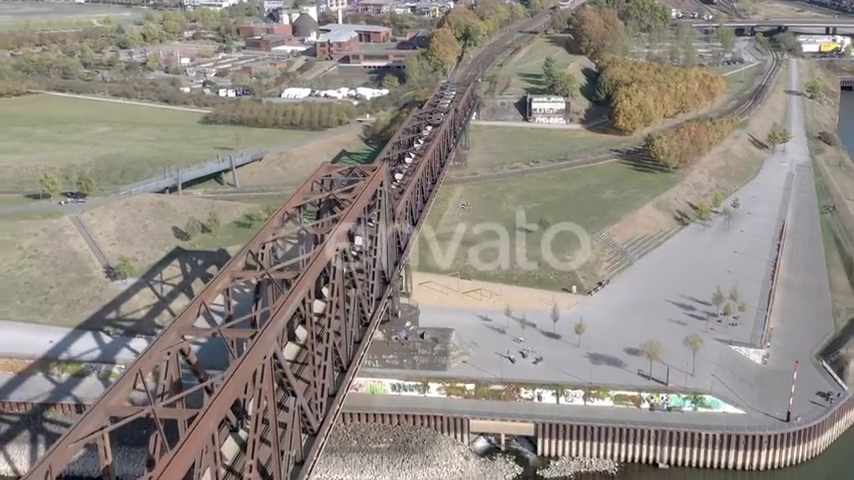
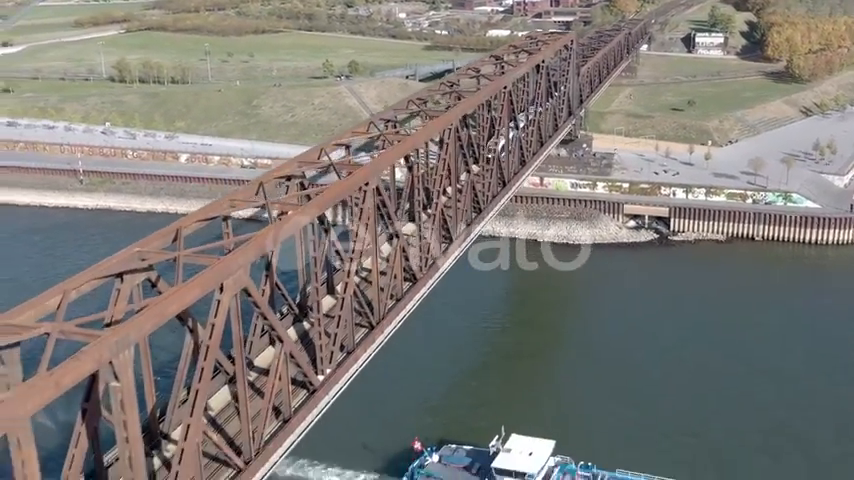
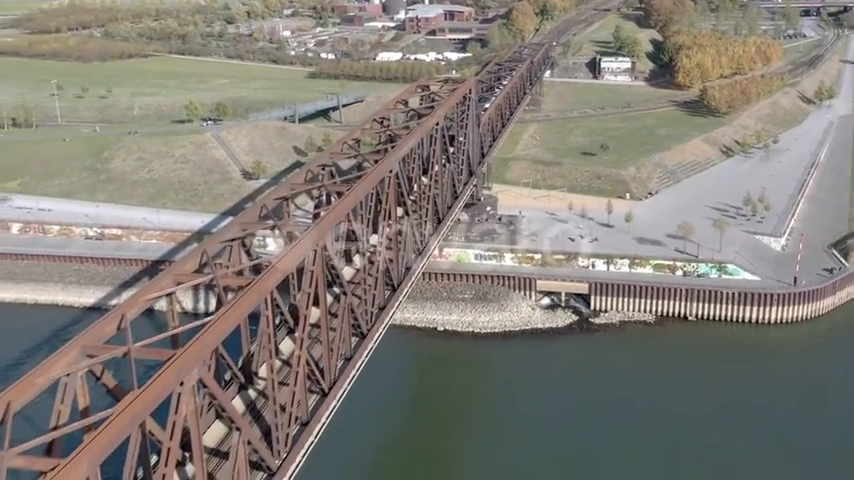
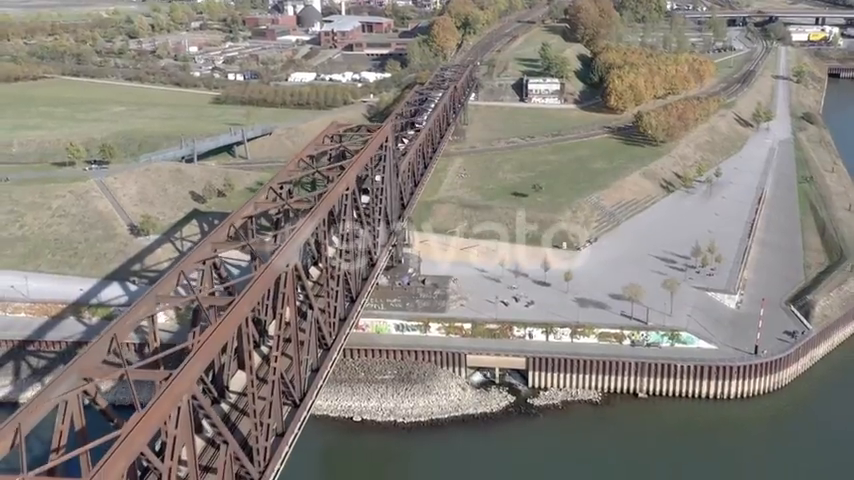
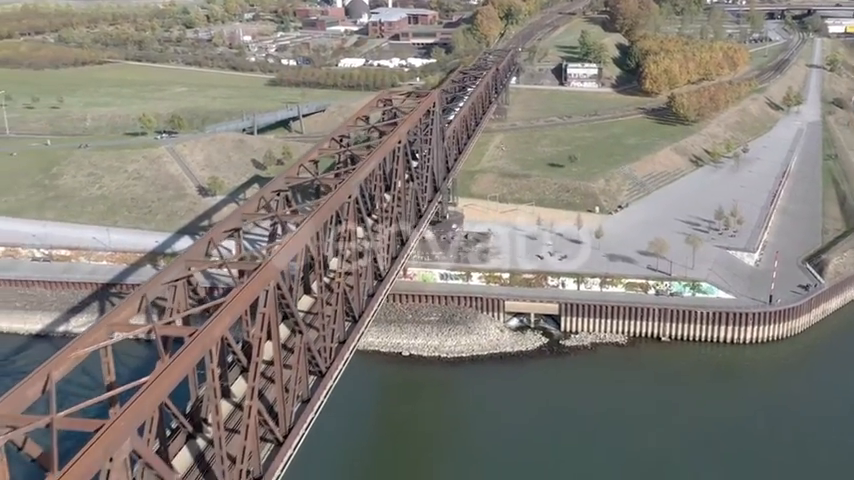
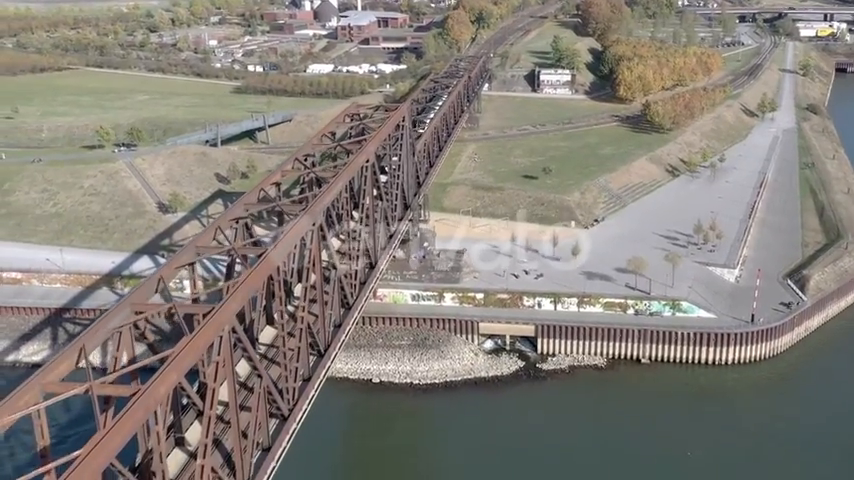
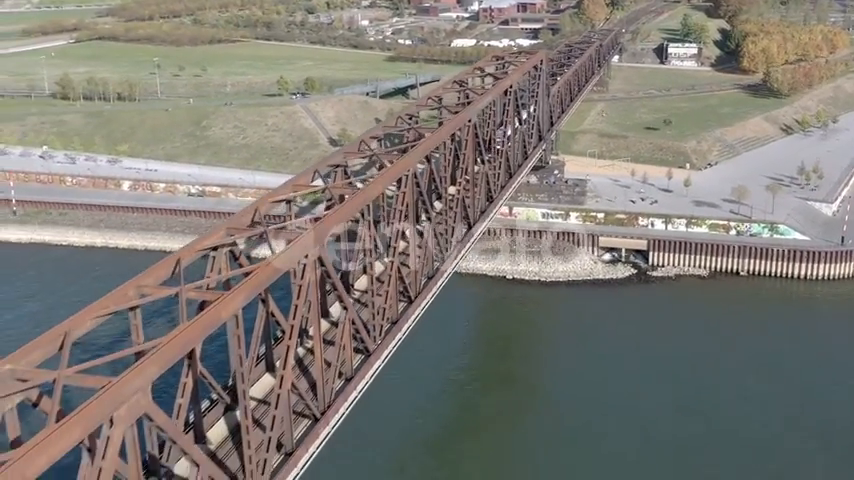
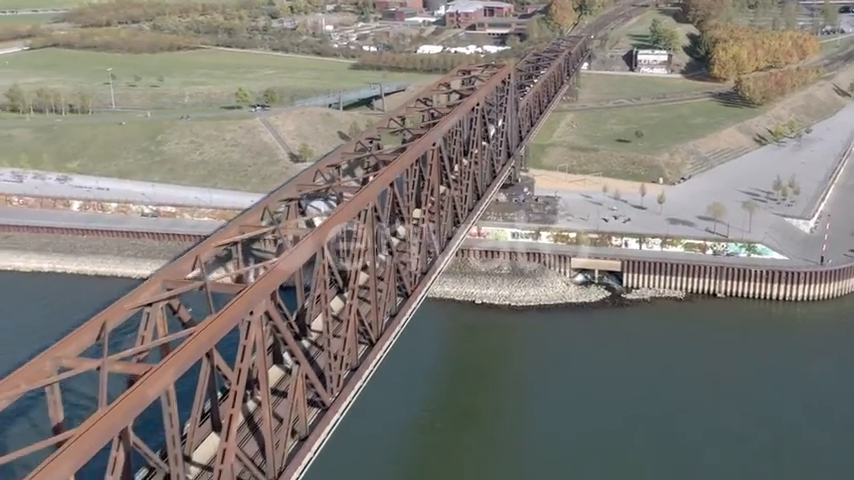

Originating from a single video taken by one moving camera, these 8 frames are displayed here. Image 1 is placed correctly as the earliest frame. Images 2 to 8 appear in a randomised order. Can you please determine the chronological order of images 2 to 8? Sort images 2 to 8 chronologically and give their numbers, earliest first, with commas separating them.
4, 6, 5, 3, 8, 7, 2
